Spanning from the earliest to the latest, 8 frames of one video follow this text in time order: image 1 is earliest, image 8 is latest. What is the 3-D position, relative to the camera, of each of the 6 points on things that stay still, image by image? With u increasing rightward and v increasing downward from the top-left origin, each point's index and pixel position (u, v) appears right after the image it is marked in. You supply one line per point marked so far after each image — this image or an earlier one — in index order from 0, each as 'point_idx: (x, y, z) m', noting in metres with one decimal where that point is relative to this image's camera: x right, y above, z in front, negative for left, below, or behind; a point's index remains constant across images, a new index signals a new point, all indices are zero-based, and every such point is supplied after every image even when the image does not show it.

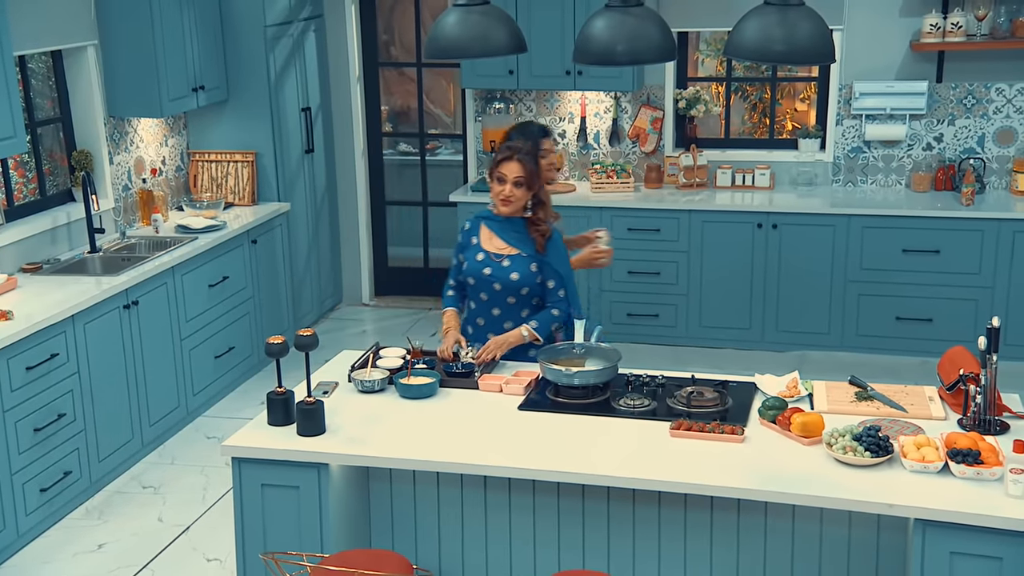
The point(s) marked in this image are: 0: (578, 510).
0: (+0.3, -0.9, +3.3) m
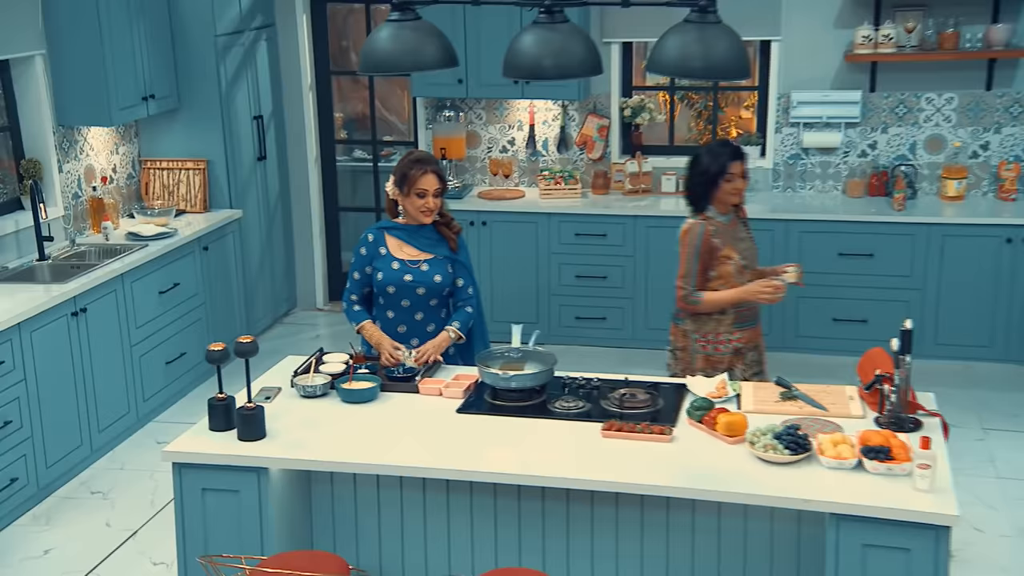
0: (+0.1, -0.9, +3.4) m
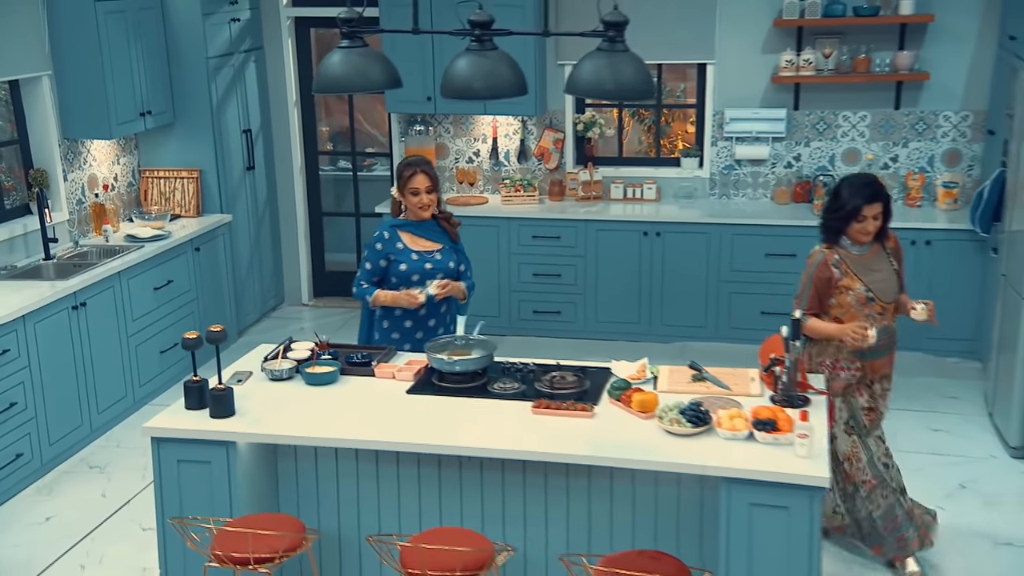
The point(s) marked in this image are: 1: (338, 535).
0: (-0.2, -0.9, +3.9) m
1: (-0.8, -1.2, +4.1) m
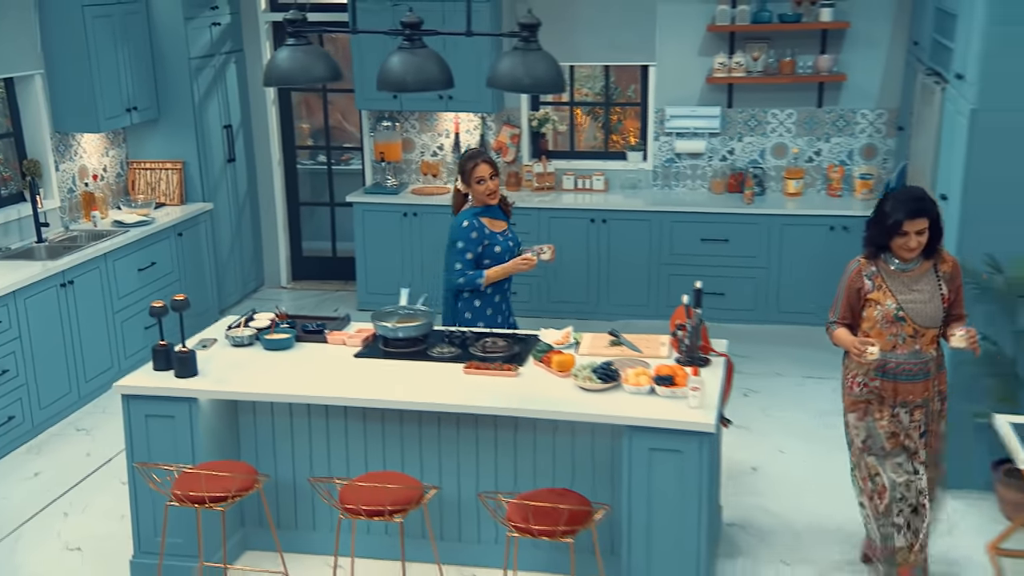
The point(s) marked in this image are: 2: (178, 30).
0: (-0.6, -0.7, +4.3) m
1: (-1.1, -1.0, +4.5) m
2: (-2.5, +1.9, +6.4) m
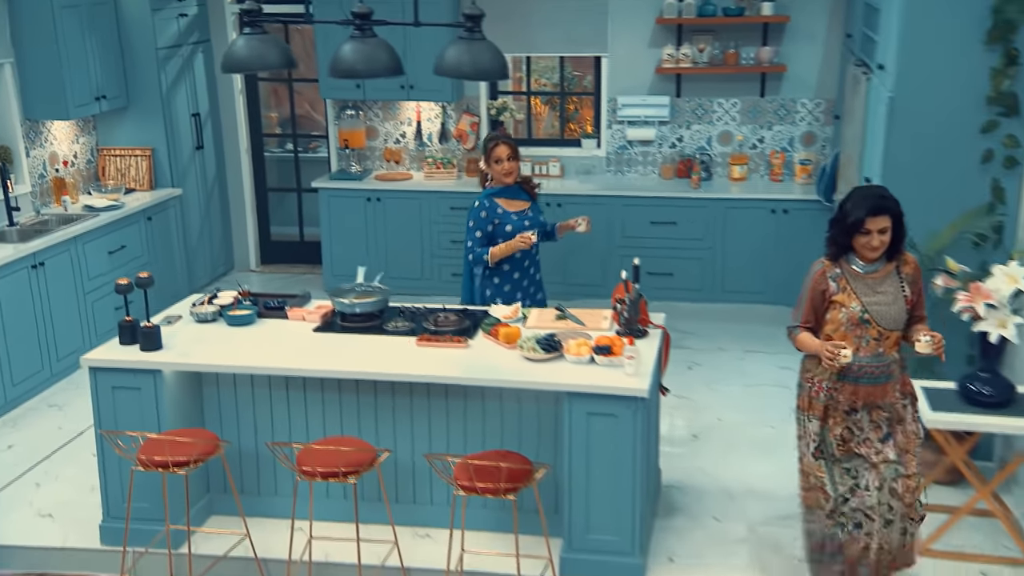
0: (-0.8, -0.6, +4.6) m
1: (-1.4, -0.9, +4.8) m
2: (-2.8, +2.0, +6.6) m
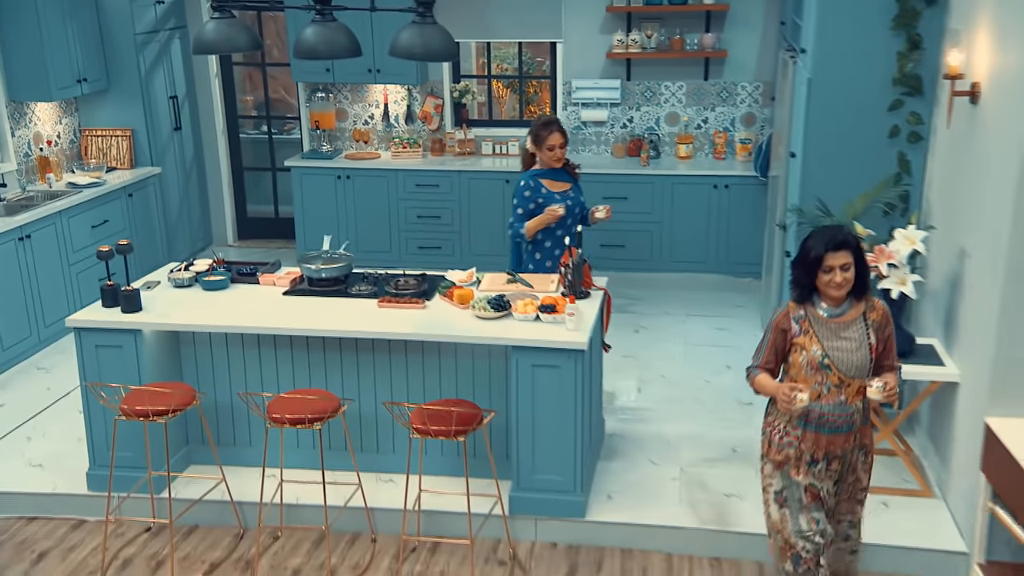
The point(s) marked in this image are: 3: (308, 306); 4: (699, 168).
0: (-1.1, -0.4, +5.0) m
1: (-1.7, -0.7, +5.2) m
2: (-3.1, +2.2, +6.9) m
3: (-1.2, -0.1, +5.1) m
4: (+1.5, +0.9, +6.8) m
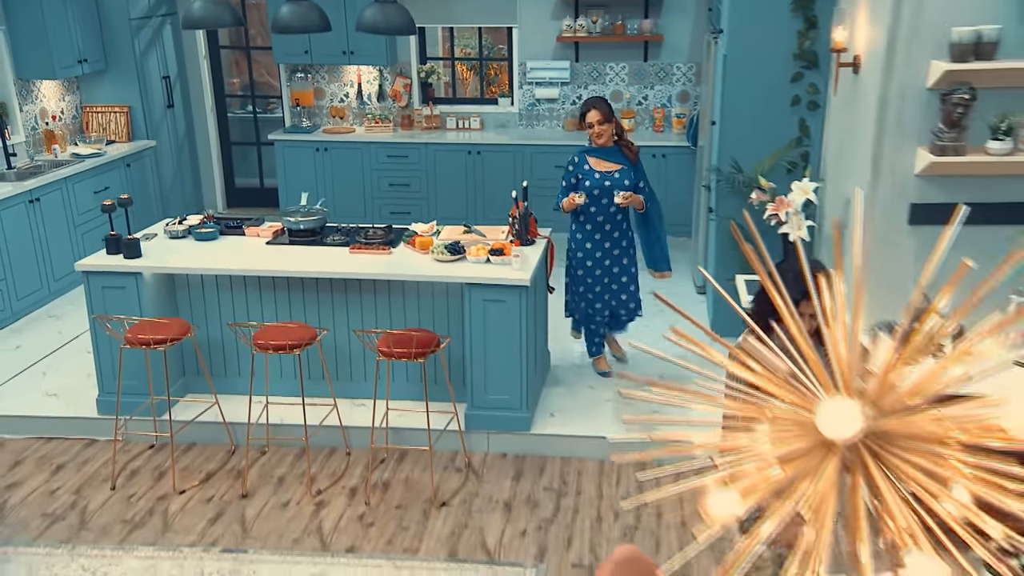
0: (-1.4, -0.1, +5.8) m
1: (-2.0, -0.4, +5.9) m
2: (-3.4, +2.6, +7.7) m
3: (-1.5, +0.2, +5.9) m
4: (+1.1, +1.3, +7.6) m
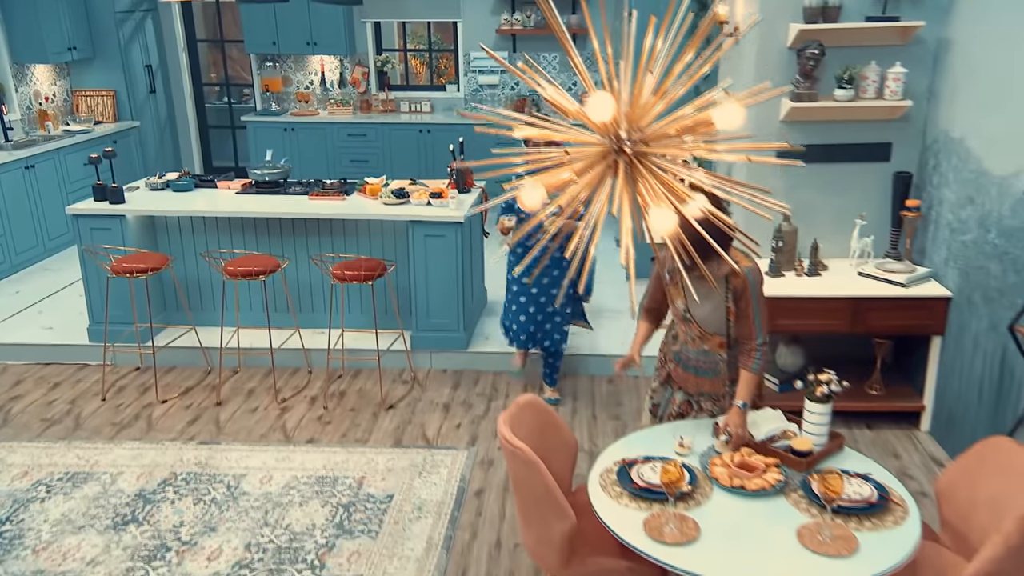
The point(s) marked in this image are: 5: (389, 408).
0: (-1.9, +0.4, +6.7) m
1: (-2.5, +0.1, +6.8) m
2: (-4.0, +2.9, +8.6) m
3: (-2.0, +0.7, +6.8) m
4: (+0.6, +1.7, +8.6) m
5: (-0.9, -0.8, +6.1) m
